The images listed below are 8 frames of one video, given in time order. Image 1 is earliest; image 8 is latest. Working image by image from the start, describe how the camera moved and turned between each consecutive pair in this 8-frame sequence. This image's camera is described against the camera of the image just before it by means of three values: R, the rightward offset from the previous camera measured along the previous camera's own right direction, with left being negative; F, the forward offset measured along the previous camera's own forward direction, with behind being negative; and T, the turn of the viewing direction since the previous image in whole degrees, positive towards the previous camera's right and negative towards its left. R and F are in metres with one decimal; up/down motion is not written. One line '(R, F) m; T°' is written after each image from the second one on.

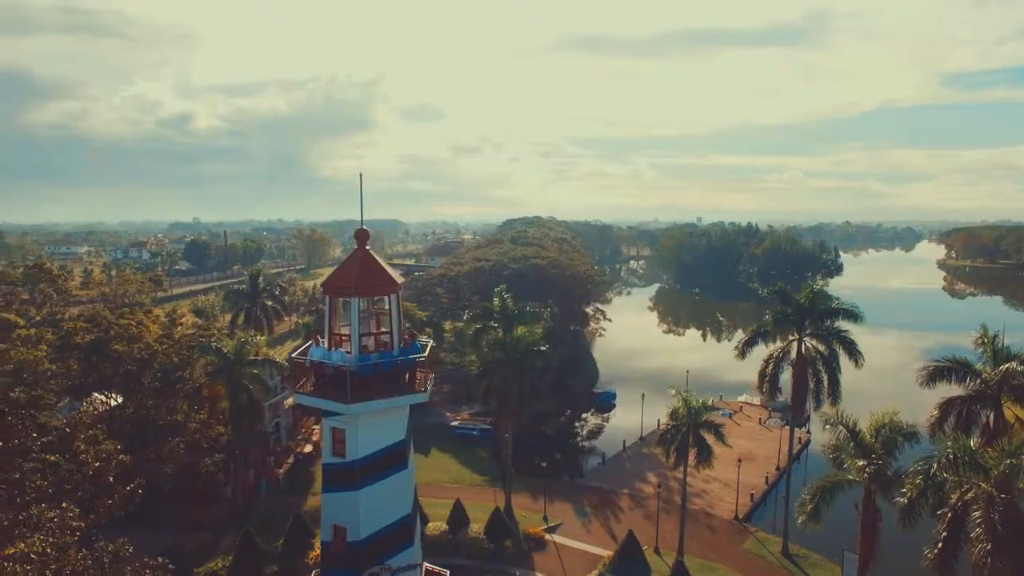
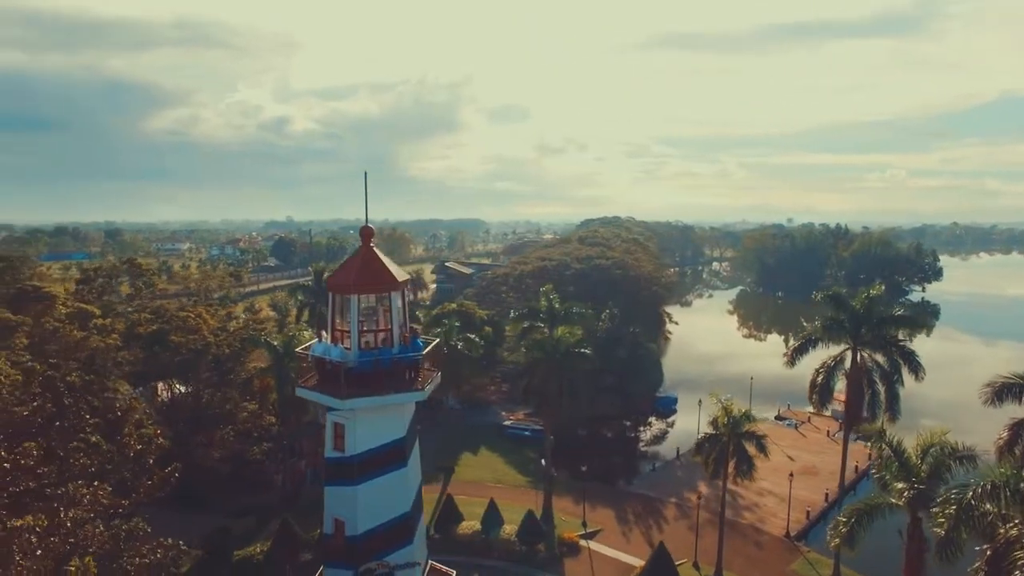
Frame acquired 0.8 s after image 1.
(+1.9, +0.4) m; -7°
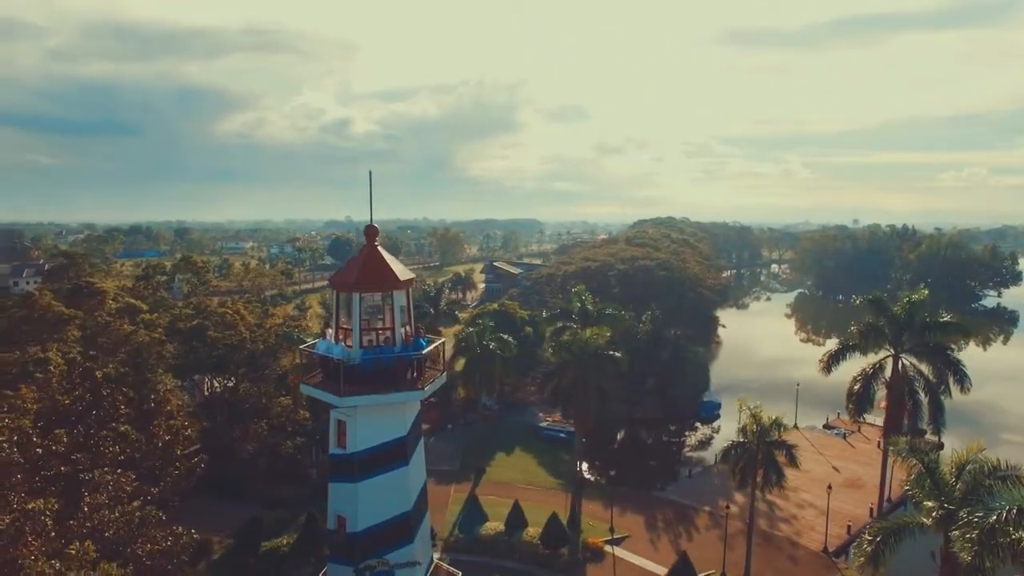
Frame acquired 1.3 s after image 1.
(+1.3, +0.3) m; -5°
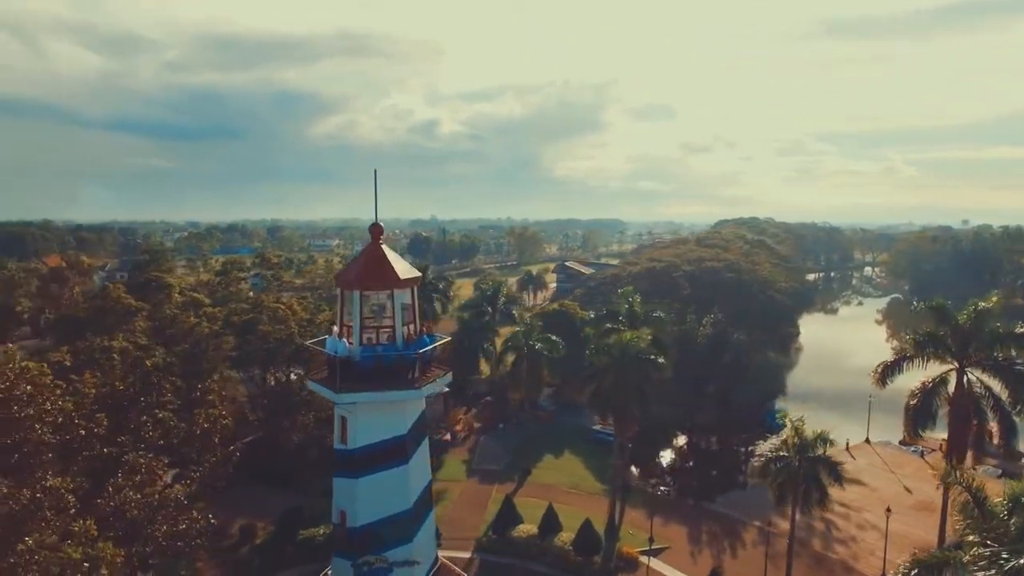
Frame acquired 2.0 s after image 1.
(+1.9, +0.5) m; -7°
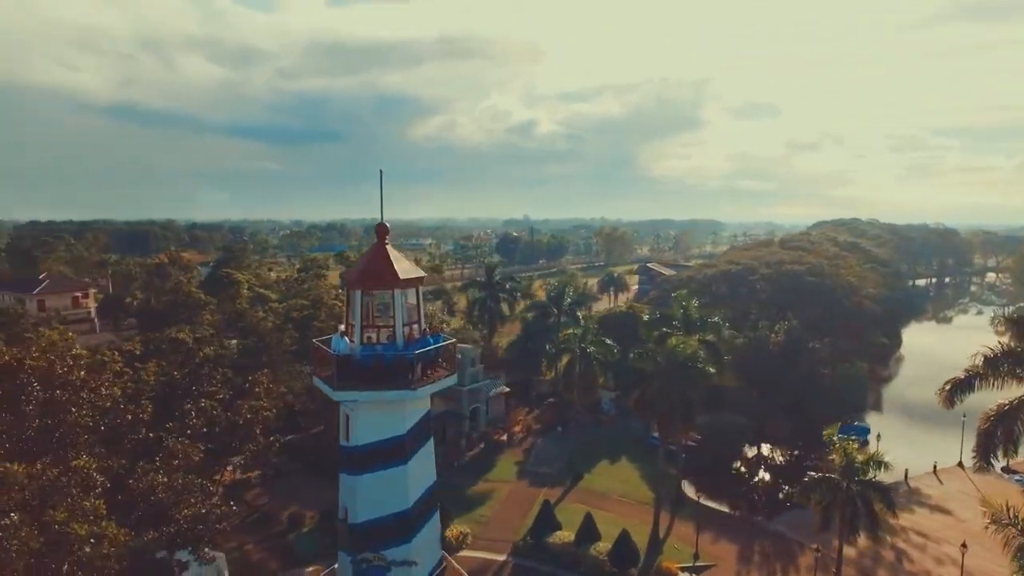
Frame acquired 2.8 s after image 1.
(+2.2, +0.5) m; -8°
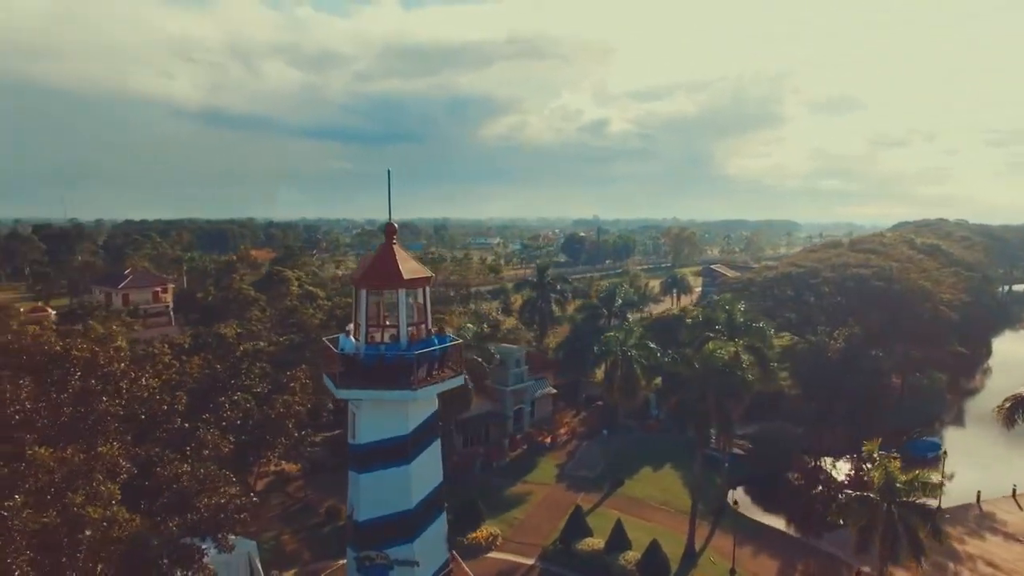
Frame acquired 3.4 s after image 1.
(+1.6, +0.4) m; -6°
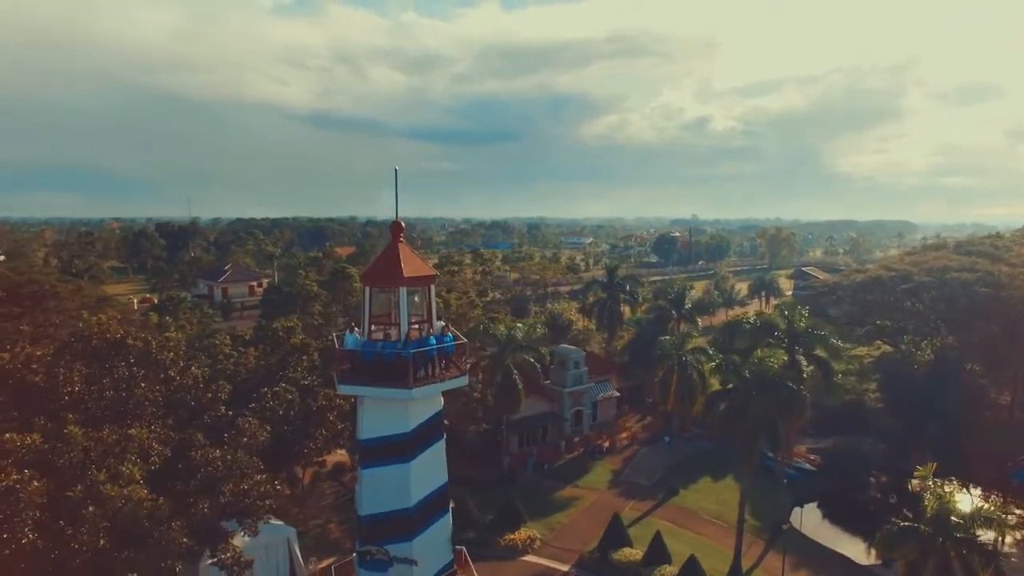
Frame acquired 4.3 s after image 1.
(+2.2, +0.5) m; -8°
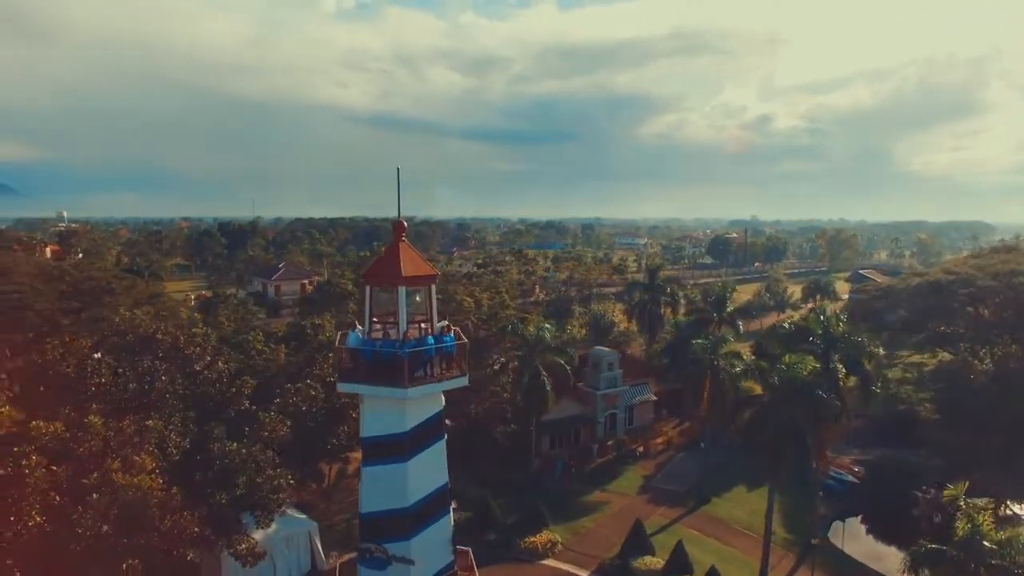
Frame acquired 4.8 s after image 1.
(+1.3, +0.3) m; -5°
